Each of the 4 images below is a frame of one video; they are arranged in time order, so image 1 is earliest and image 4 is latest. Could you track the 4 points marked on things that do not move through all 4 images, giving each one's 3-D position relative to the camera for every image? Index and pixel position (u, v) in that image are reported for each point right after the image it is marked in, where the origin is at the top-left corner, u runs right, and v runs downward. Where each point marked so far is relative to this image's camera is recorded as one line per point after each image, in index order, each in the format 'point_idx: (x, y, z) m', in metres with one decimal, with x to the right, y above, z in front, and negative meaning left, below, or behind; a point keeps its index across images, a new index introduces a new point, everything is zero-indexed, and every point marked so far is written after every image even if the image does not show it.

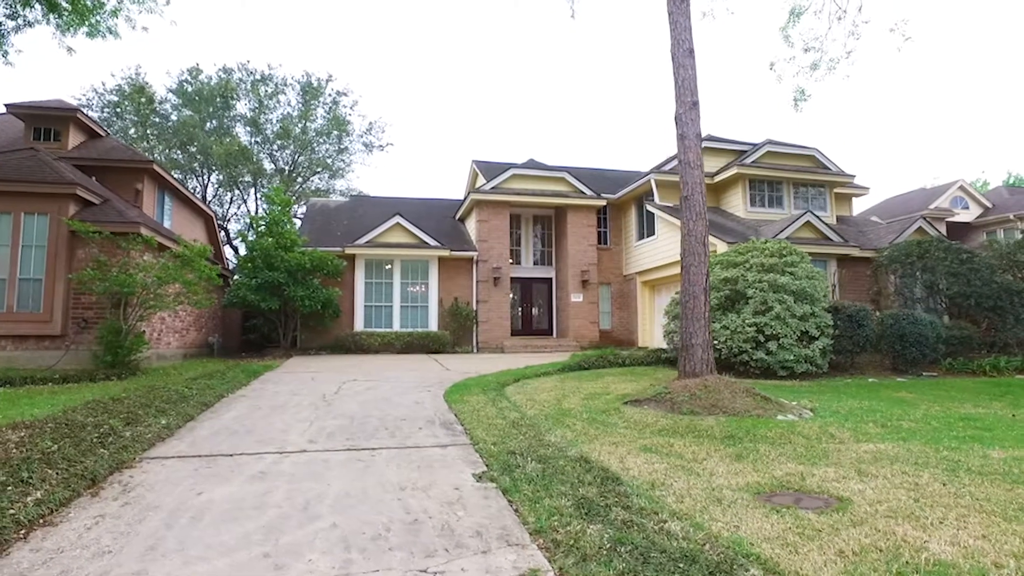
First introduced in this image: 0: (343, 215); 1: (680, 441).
0: (-5.0, +2.2, +18.3) m
1: (+1.4, -1.3, +5.3) m
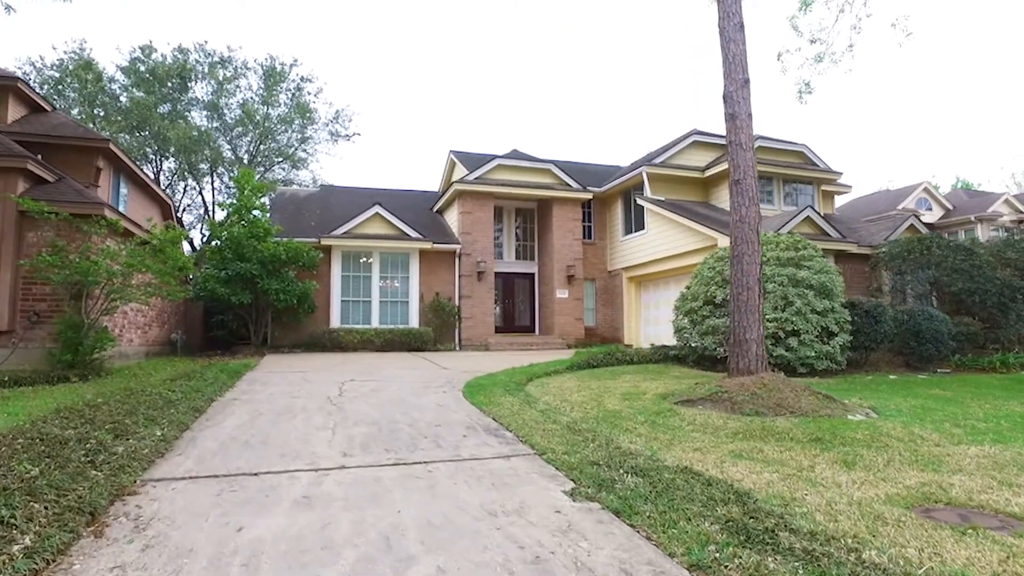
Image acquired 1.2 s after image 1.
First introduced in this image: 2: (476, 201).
0: (-5.5, +2.3, +17.2) m
1: (+1.9, -1.2, +4.7) m
2: (-1.0, +2.3, +16.3) m
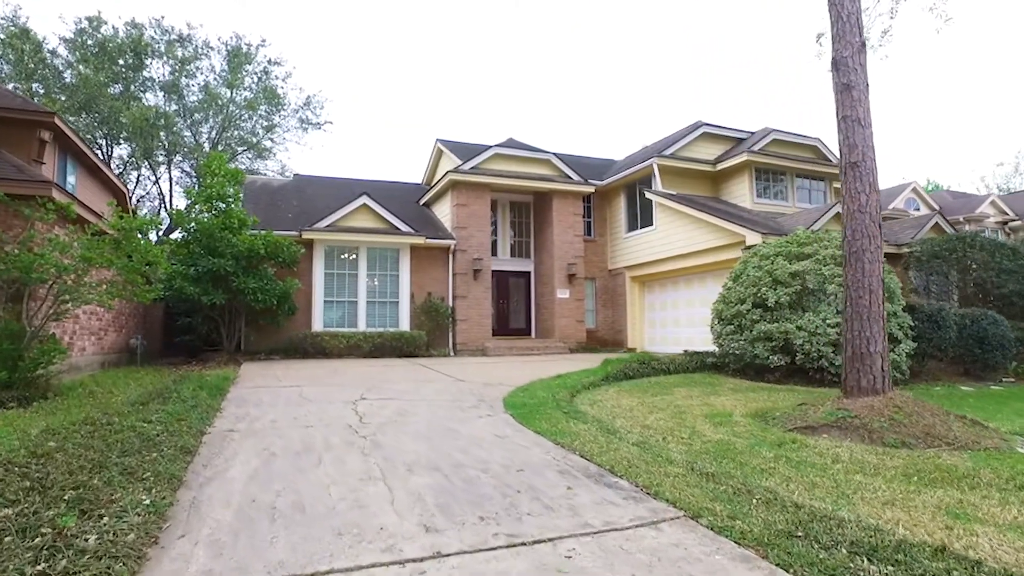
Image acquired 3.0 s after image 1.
0: (-5.6, +2.3, +15.5) m
1: (+2.6, -1.2, +3.6) m
2: (-1.0, +2.3, +15.0) m
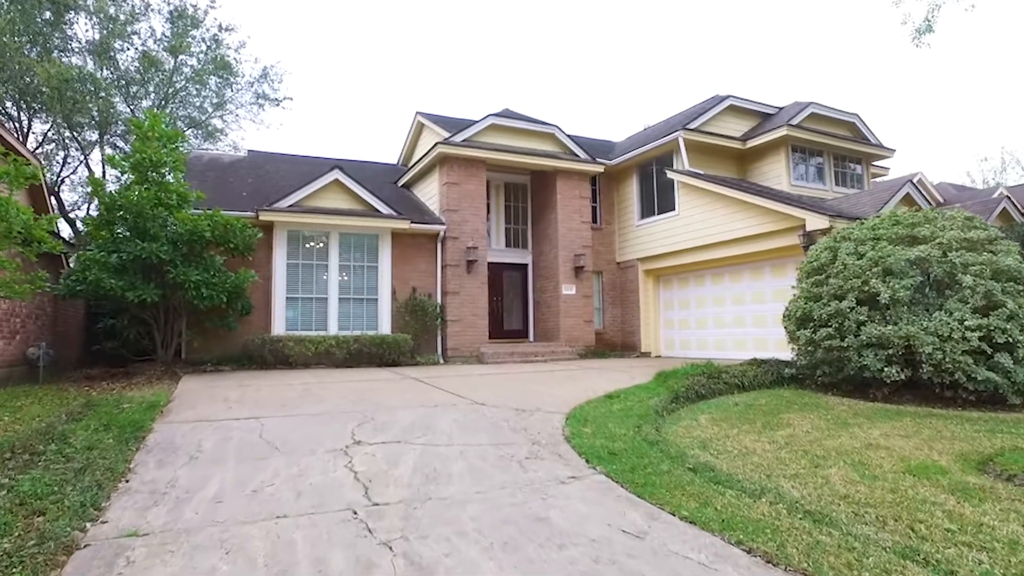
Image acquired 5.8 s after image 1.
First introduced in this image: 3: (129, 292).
0: (-5.6, +2.4, +12.9) m
1: (+3.4, -1.1, +1.5) m
2: (-1.0, +2.4, +12.6) m
3: (-5.4, 0.0, +8.7) m
